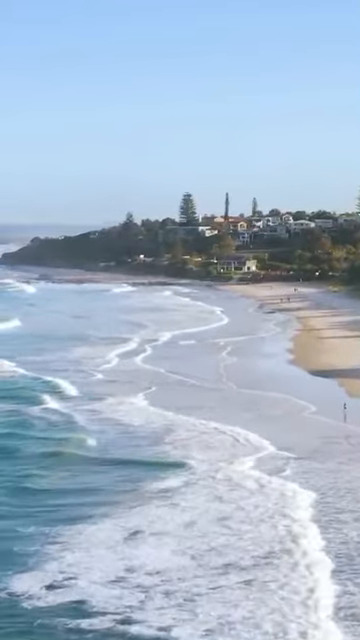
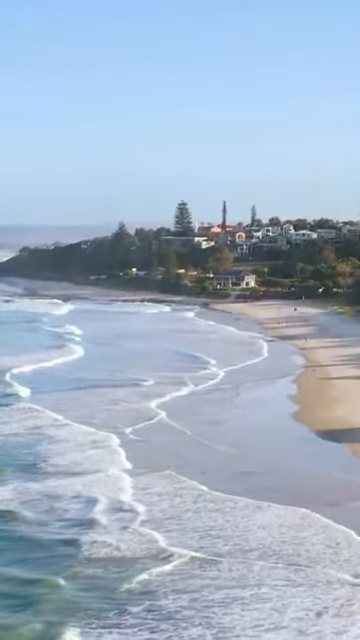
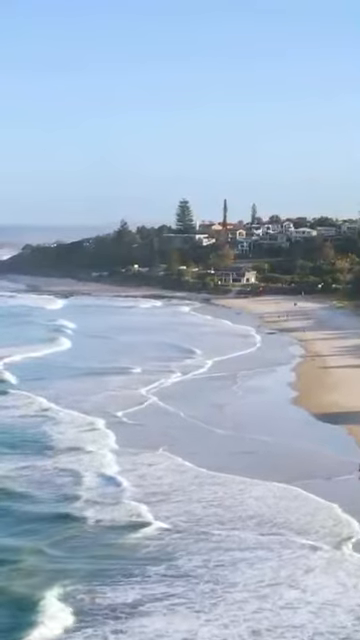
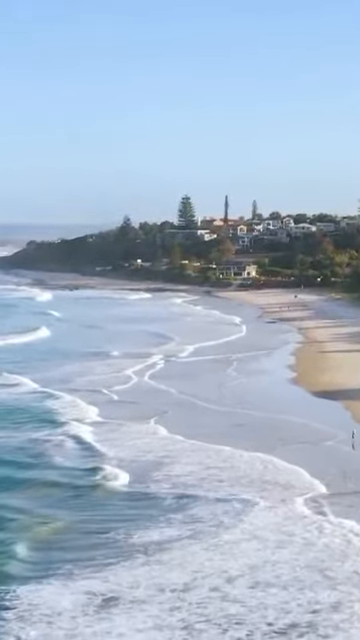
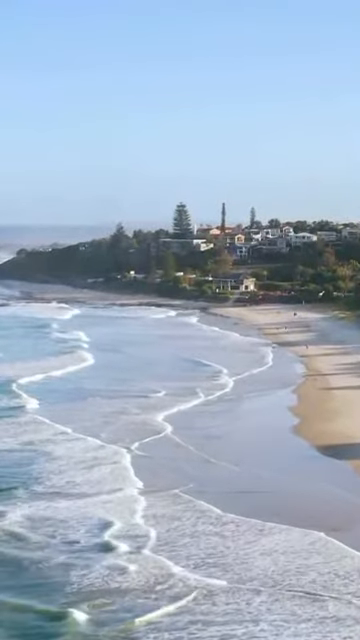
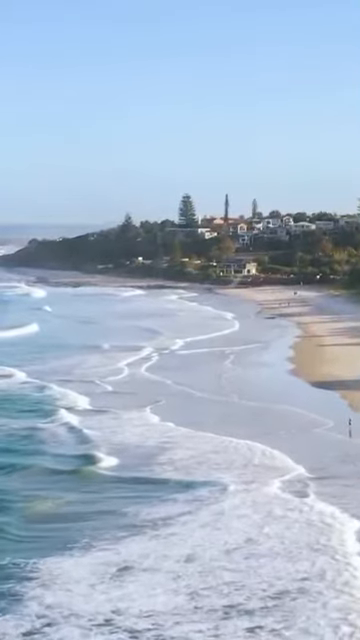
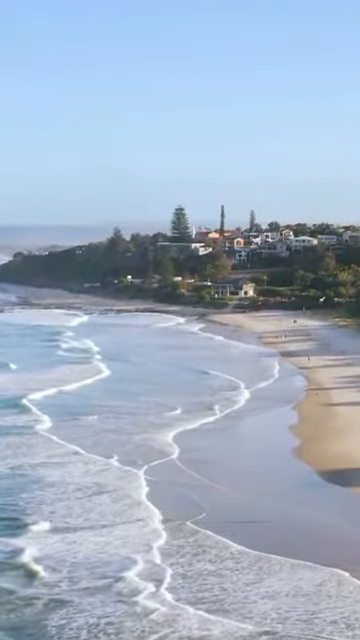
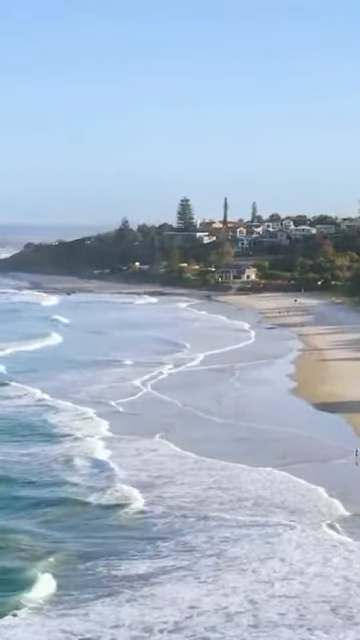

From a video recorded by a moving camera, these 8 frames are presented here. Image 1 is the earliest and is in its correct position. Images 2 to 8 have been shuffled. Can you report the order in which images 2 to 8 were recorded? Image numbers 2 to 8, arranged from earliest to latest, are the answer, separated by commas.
6, 4, 8, 3, 2, 5, 7
